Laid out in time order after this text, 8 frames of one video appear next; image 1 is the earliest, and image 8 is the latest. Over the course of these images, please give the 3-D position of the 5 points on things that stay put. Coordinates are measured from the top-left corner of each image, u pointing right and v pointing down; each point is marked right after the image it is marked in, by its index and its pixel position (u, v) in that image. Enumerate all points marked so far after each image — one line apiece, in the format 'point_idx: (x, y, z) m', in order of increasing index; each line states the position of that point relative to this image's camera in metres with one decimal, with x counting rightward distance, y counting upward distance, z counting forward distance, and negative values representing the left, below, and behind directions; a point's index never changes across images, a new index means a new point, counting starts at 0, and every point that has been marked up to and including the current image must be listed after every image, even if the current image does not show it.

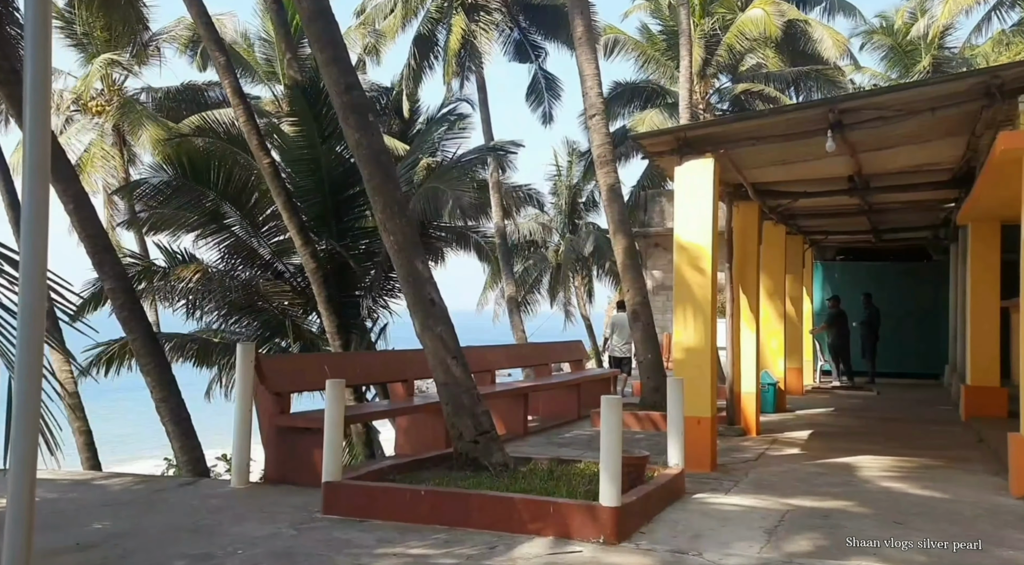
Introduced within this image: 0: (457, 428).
0: (-0.4, -1.0, +6.0) m
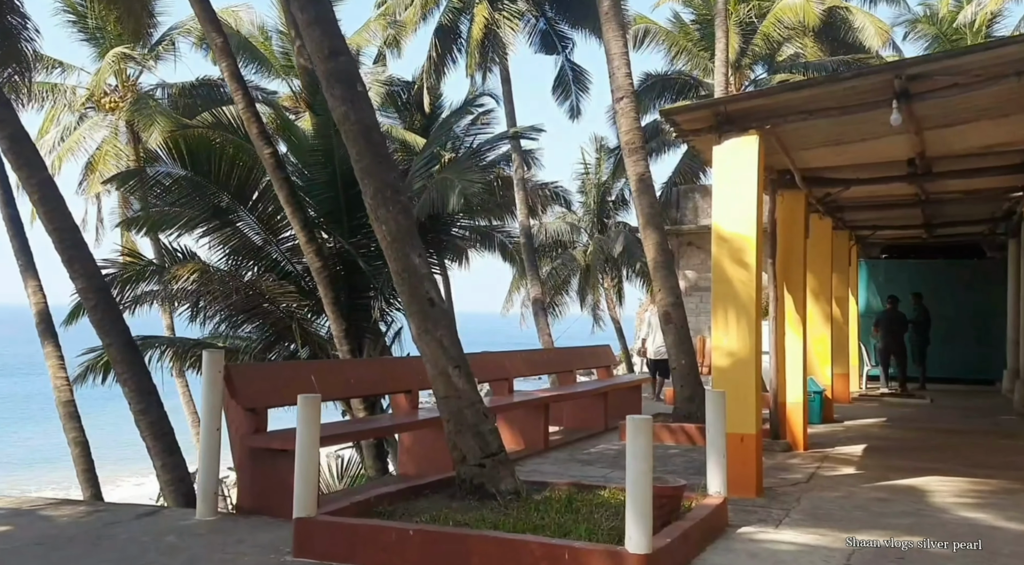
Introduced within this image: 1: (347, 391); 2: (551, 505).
0: (-0.3, -1.0, +5.2) m
1: (-1.1, -0.7, +5.8) m
2: (+0.2, -1.2, +4.9) m
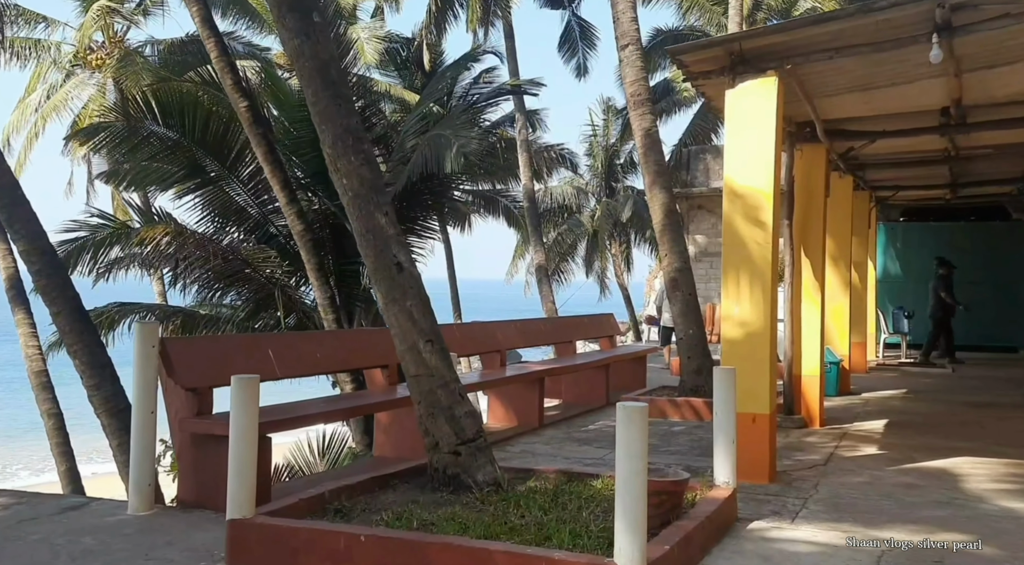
0: (-0.4, -0.8, +4.5) m
1: (-1.2, -0.5, +5.2) m
2: (+0.1, -1.0, +4.2) m
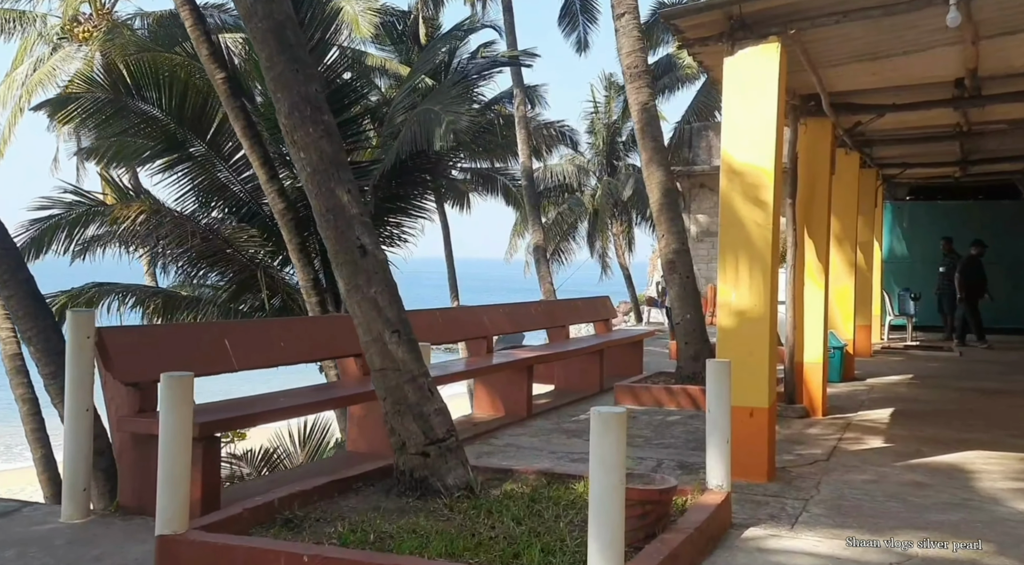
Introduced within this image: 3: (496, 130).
0: (-0.5, -0.7, +4.1) m
1: (-1.3, -0.4, +4.8) m
2: (0.0, -1.0, +3.9) m
3: (-0.3, +2.9, +16.8) m
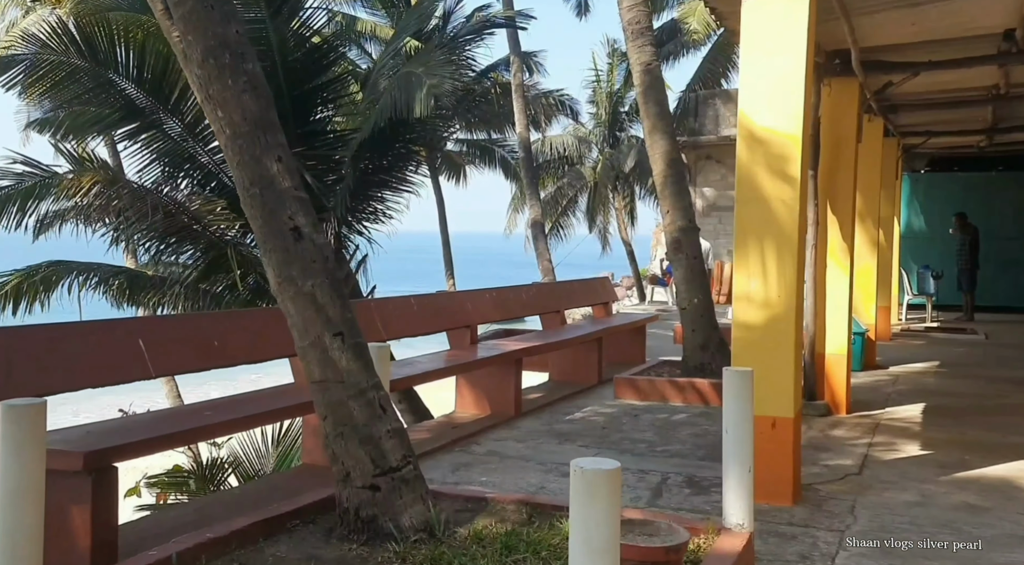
0: (-0.6, -0.7, +3.4) m
1: (-1.4, -0.4, +4.0) m
2: (-0.1, -0.9, +3.1) m
3: (-0.4, +3.3, +15.9) m
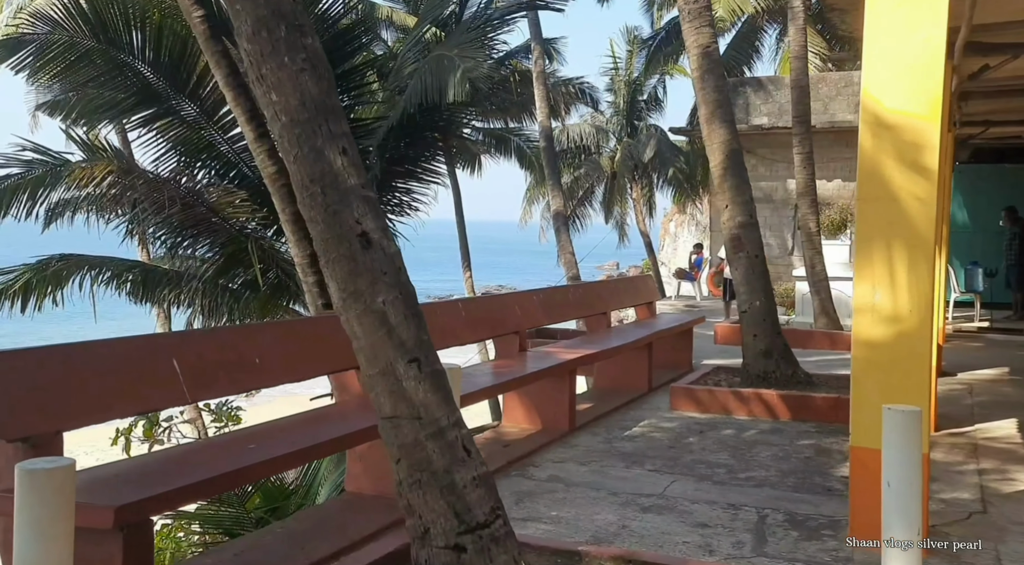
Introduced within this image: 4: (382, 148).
0: (-0.3, -0.7, +2.8) m
1: (-1.1, -0.4, +3.4) m
2: (+0.2, -1.0, +2.5) m
3: (0.0, +3.4, +15.3) m
4: (-1.3, +1.3, +8.9) m
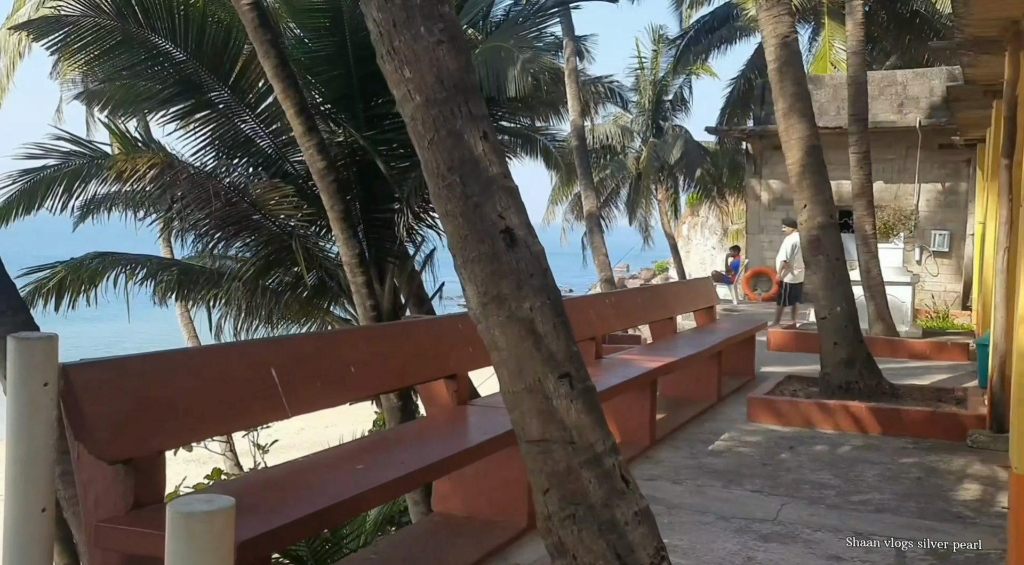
0: (+0.2, -0.7, +2.4) m
1: (-0.6, -0.4, +3.1) m
2: (+0.7, -1.0, +2.1) m
3: (+0.6, +3.3, +14.9) m
4: (-0.7, +1.3, +8.5) m
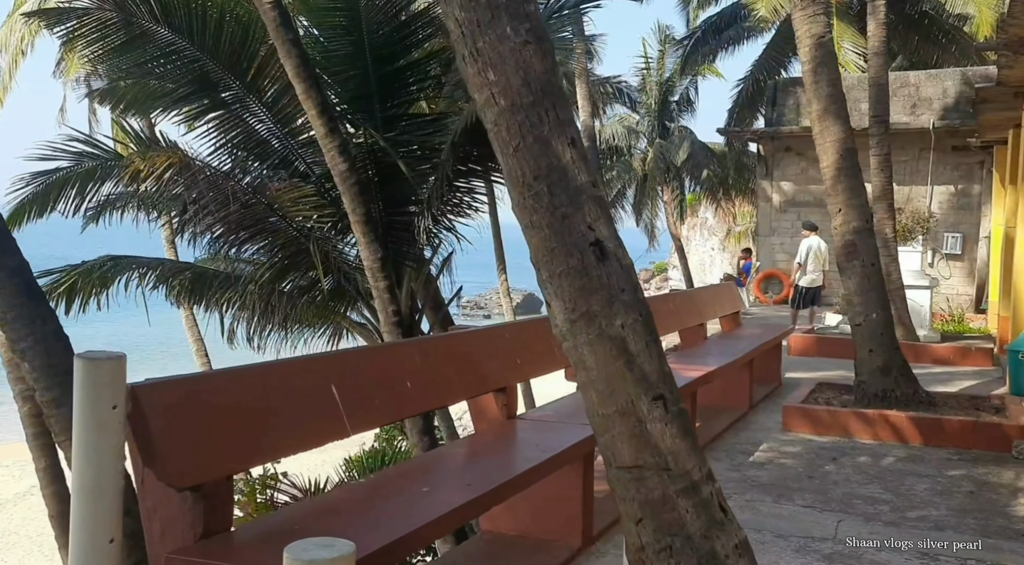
0: (+0.4, -0.8, +2.3) m
1: (-0.4, -0.4, +2.9) m
2: (+0.9, -1.1, +2.0) m
3: (+0.8, +3.3, +14.8) m
4: (-0.5, +1.3, +8.4) m
